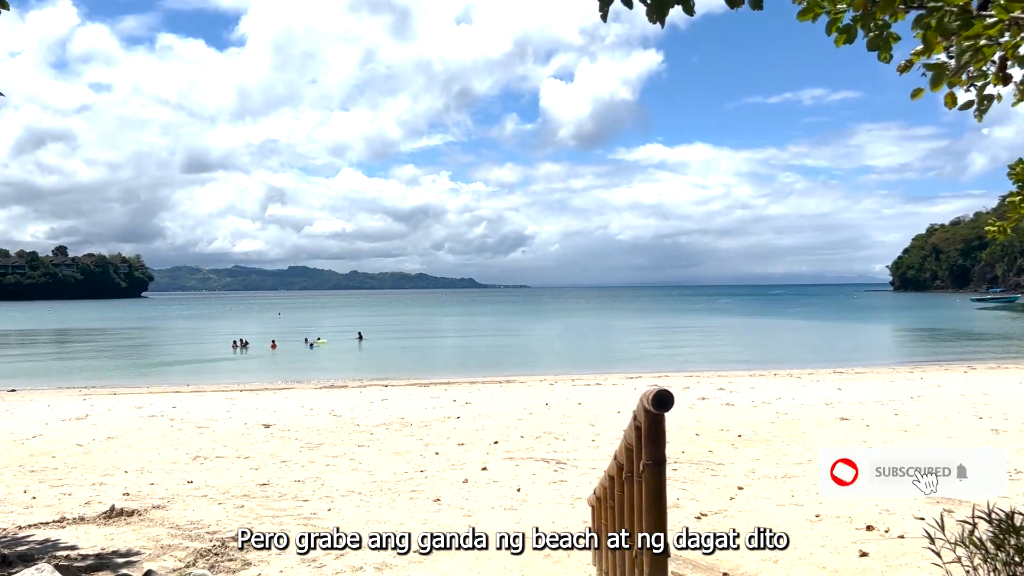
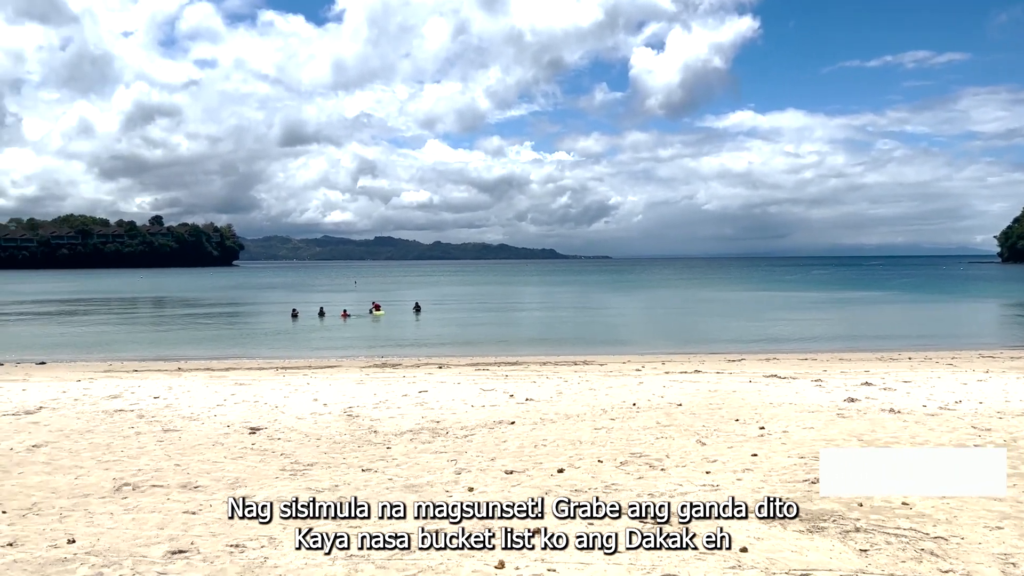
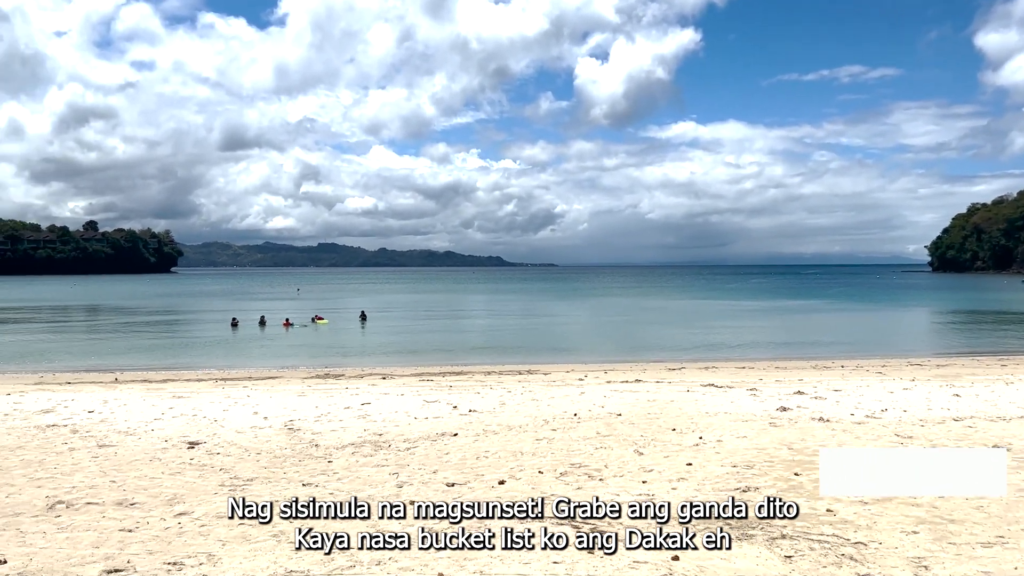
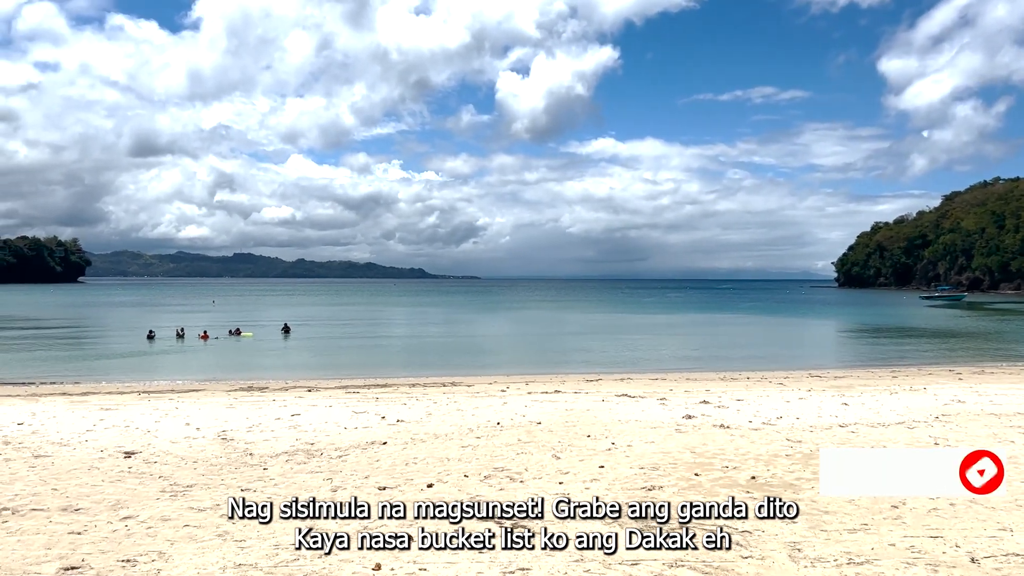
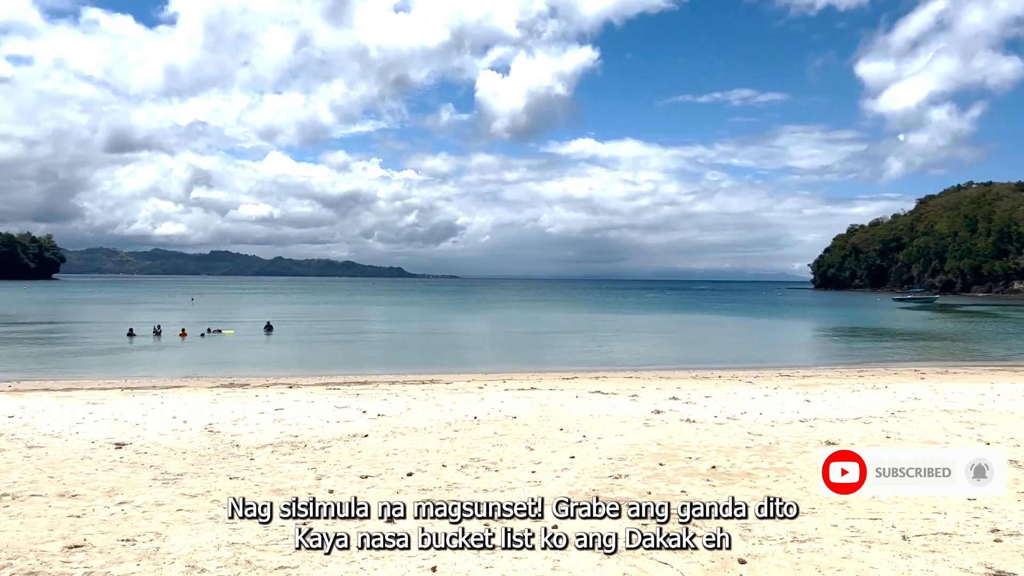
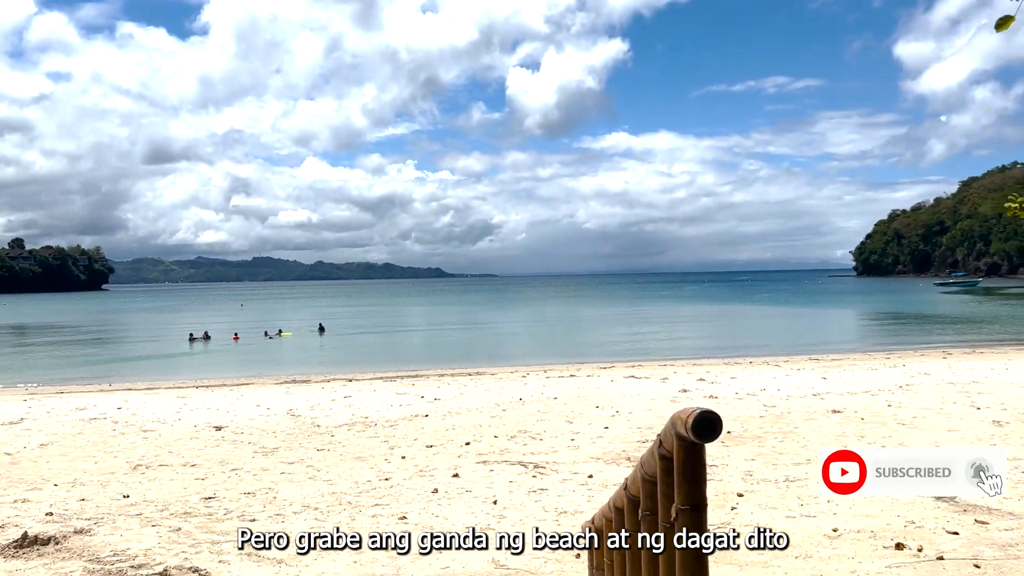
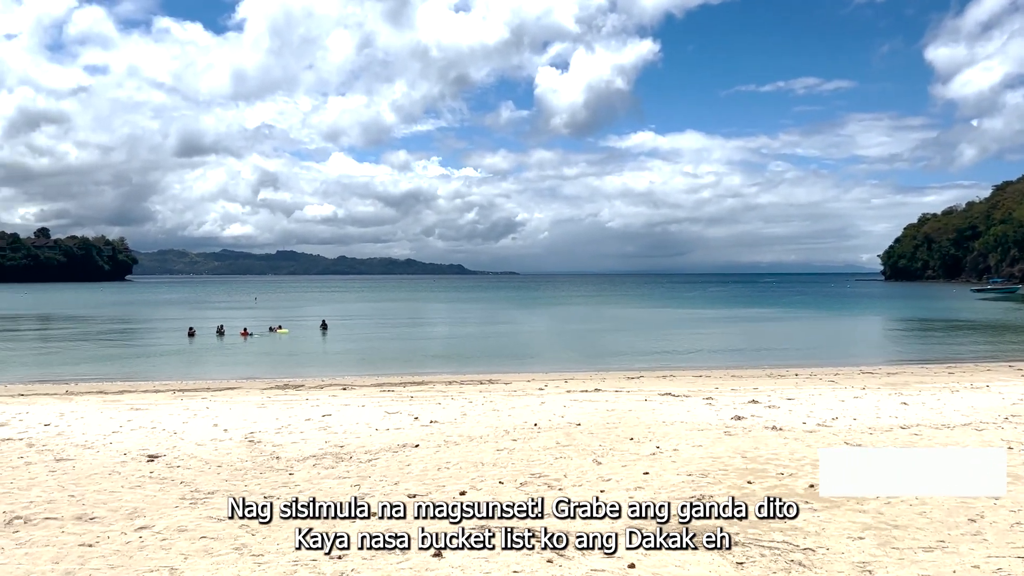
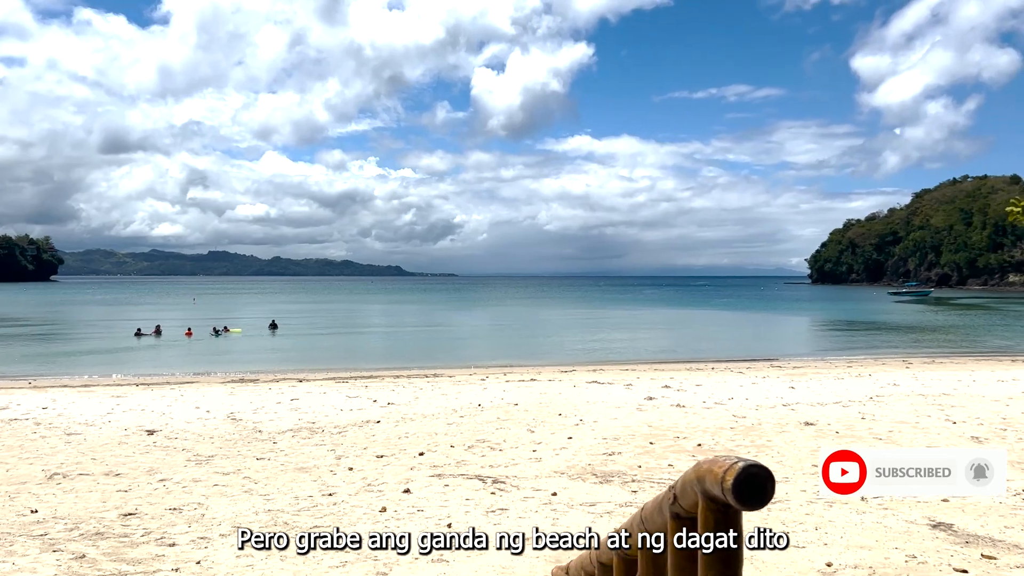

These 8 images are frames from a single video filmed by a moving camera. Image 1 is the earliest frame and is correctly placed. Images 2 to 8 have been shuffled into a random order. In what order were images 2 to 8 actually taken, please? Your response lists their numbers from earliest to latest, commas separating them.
6, 8, 5, 4, 7, 3, 2
